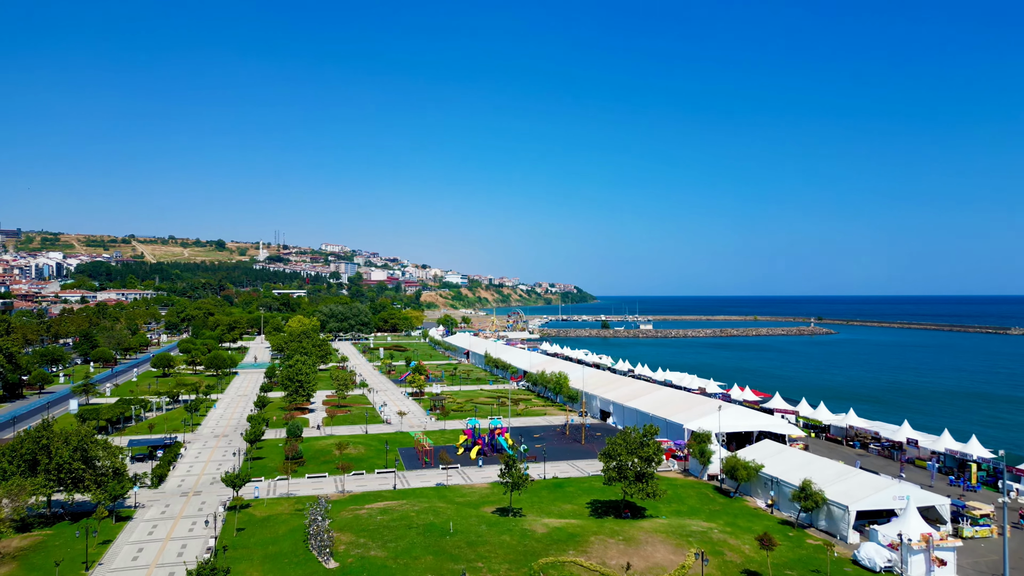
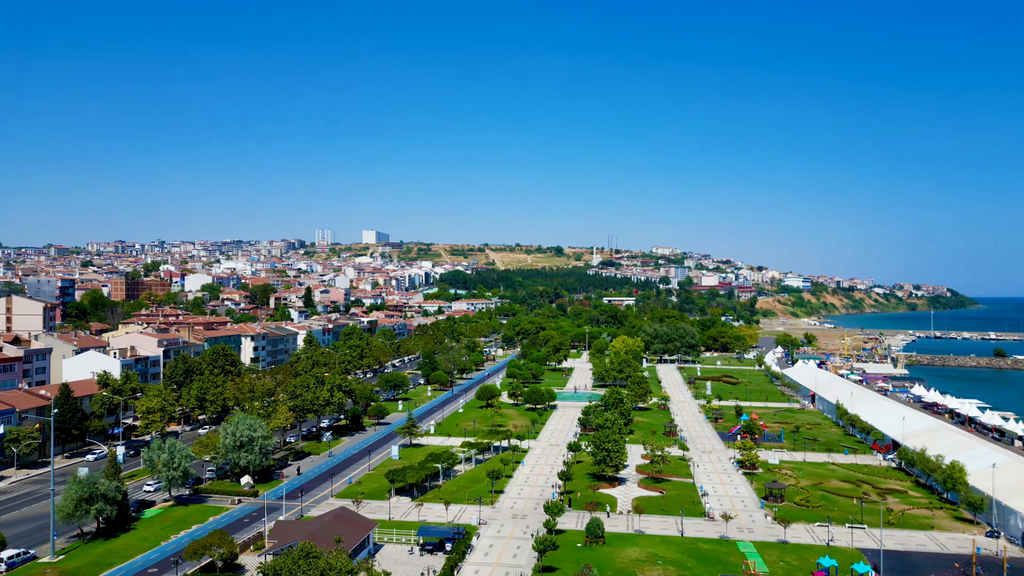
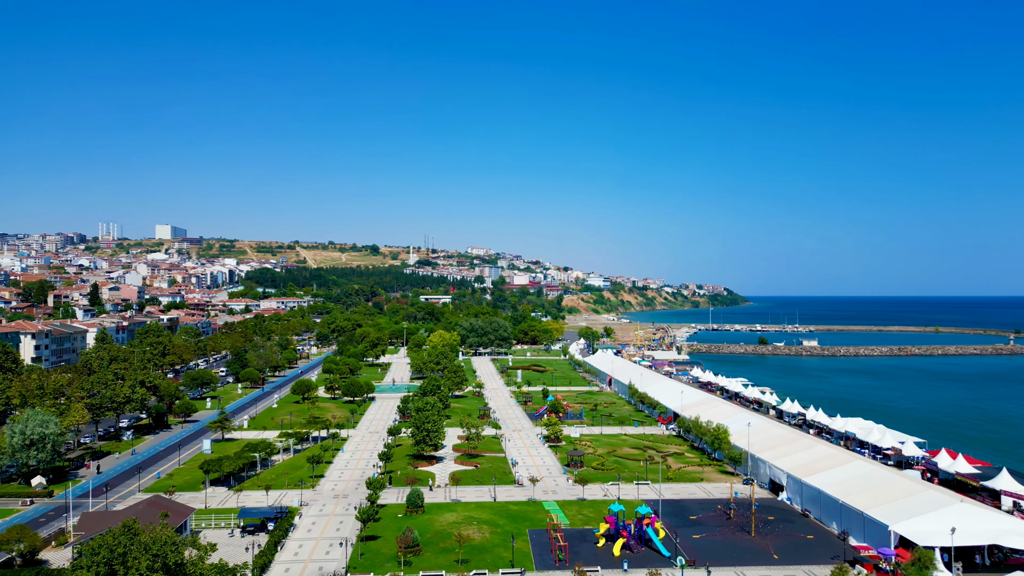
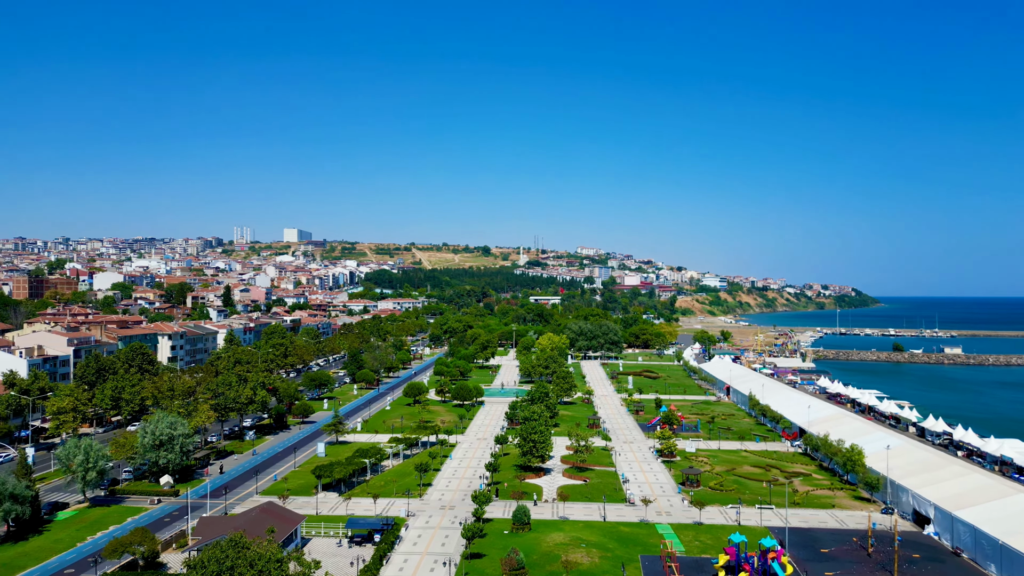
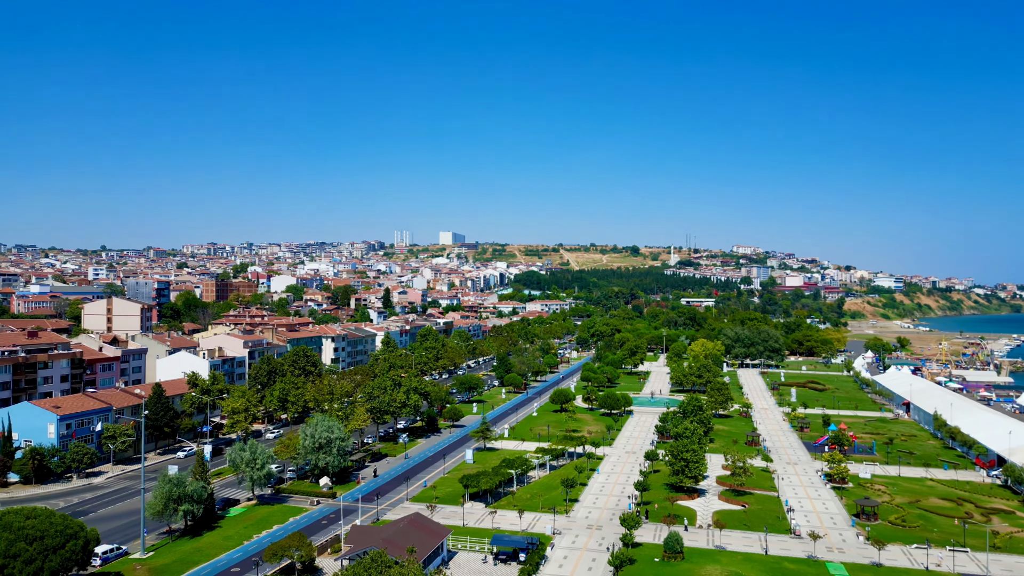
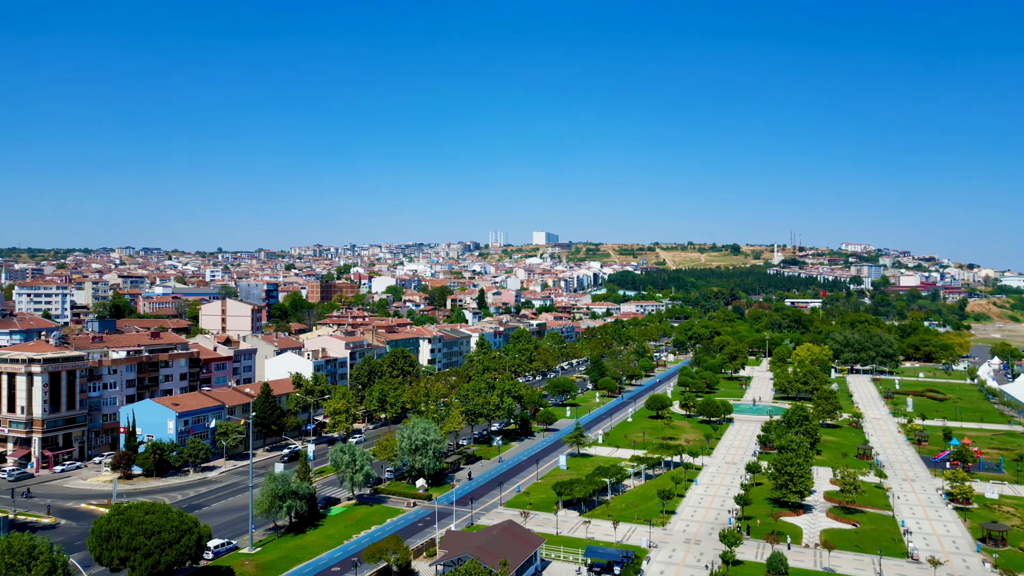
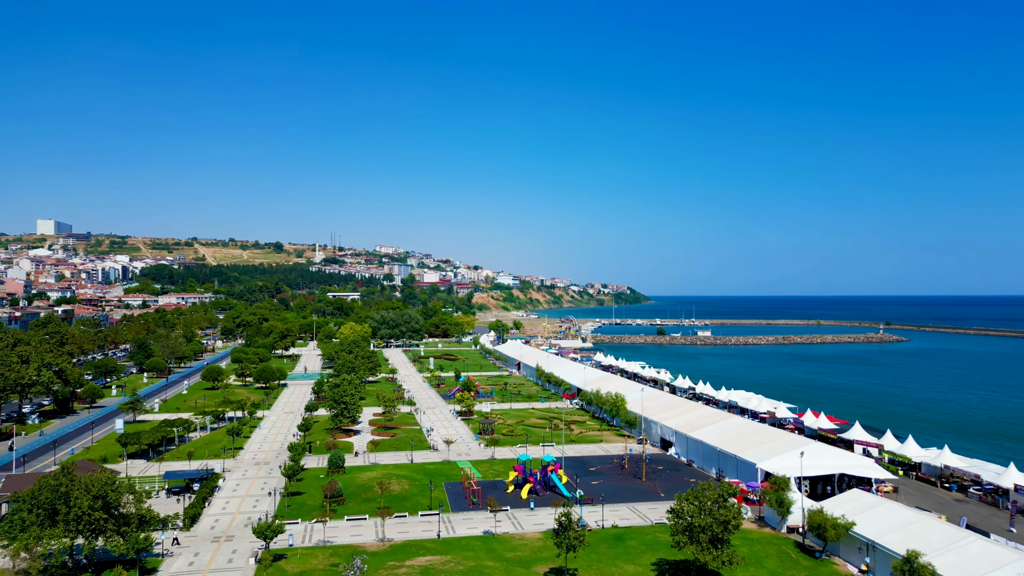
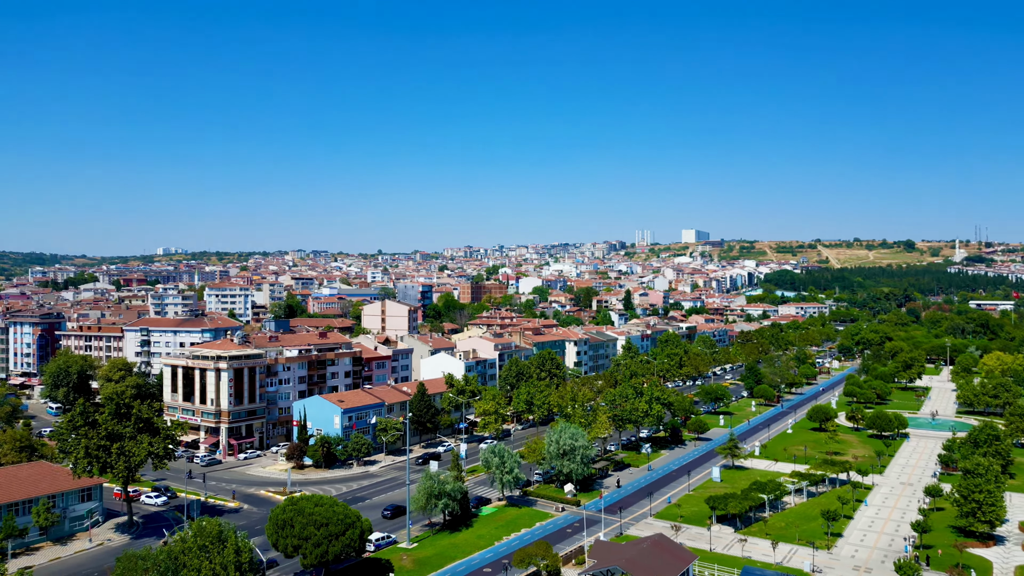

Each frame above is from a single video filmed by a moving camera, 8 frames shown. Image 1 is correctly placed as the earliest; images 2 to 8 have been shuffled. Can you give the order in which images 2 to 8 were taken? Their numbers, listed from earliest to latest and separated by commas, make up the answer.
7, 3, 4, 2, 5, 6, 8
